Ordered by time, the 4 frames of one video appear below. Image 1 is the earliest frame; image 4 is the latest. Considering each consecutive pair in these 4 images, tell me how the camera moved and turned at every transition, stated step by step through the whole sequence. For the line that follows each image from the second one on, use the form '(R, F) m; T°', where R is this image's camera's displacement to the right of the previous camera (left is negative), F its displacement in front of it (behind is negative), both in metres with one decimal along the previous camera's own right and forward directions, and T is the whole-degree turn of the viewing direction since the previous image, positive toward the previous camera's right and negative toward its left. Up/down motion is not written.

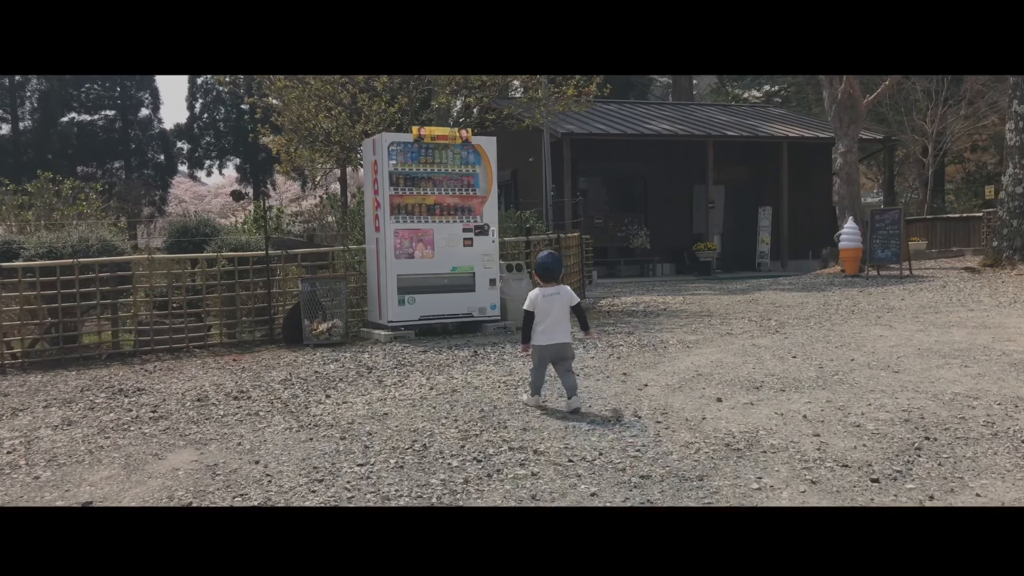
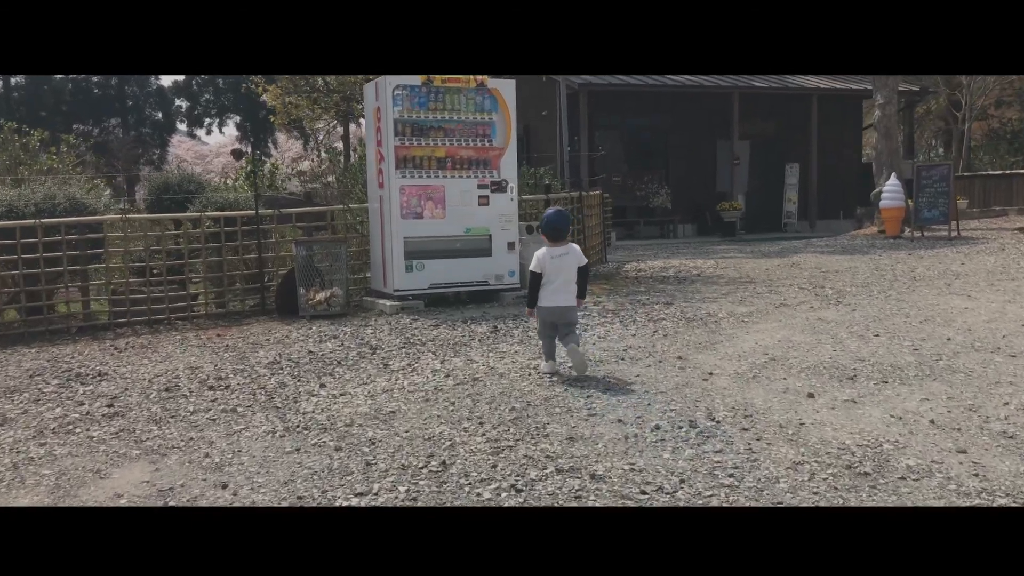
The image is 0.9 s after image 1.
(-0.2, +1.5) m; 0°
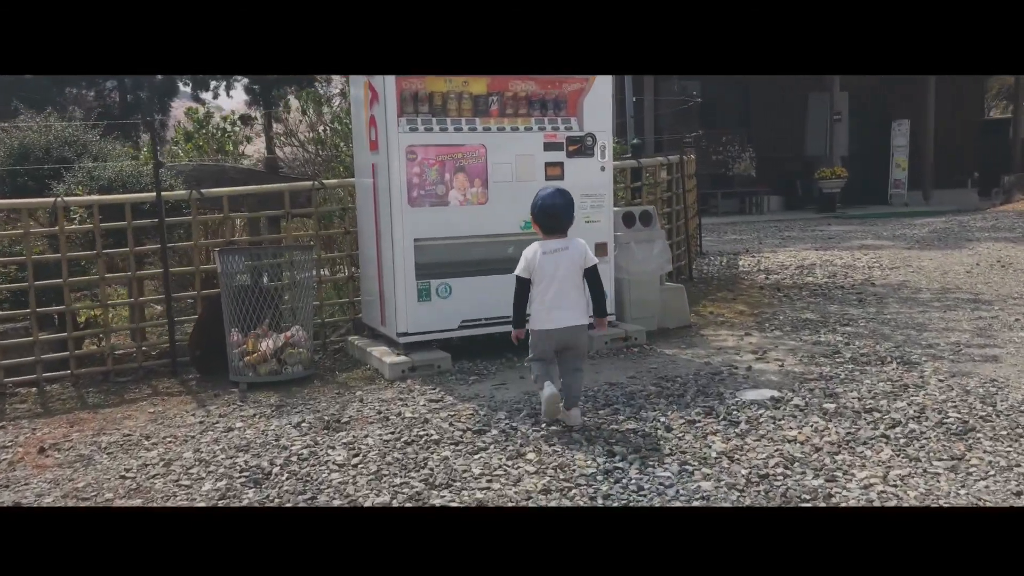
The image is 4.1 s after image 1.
(-0.5, +5.1) m; -1°
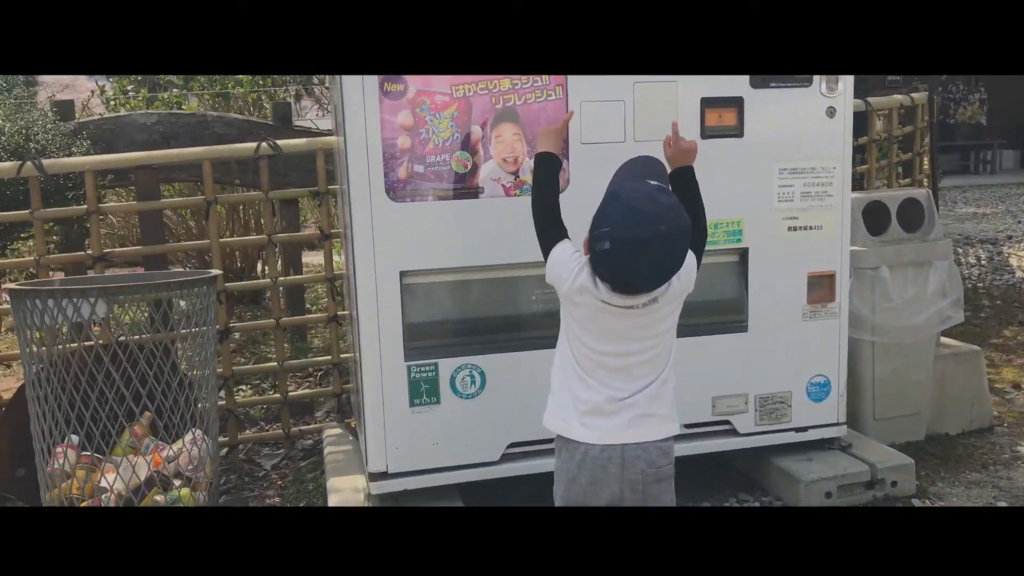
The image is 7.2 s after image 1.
(+0.2, +3.7) m; -10°
